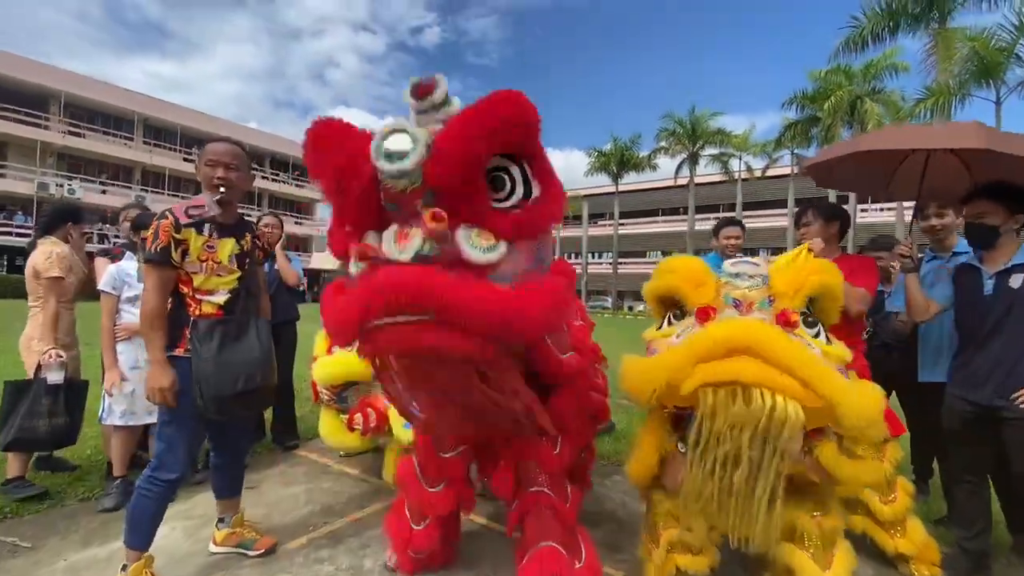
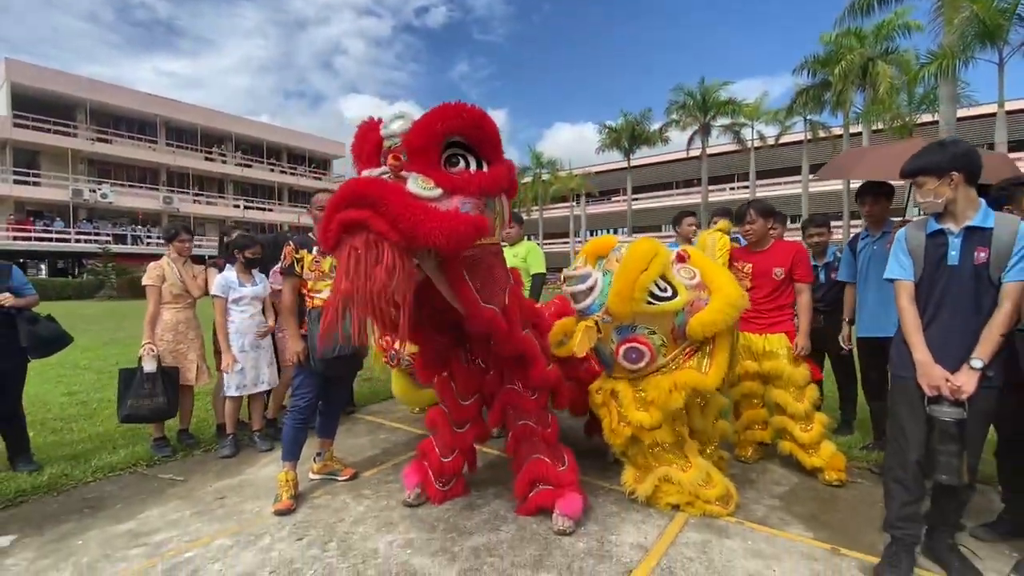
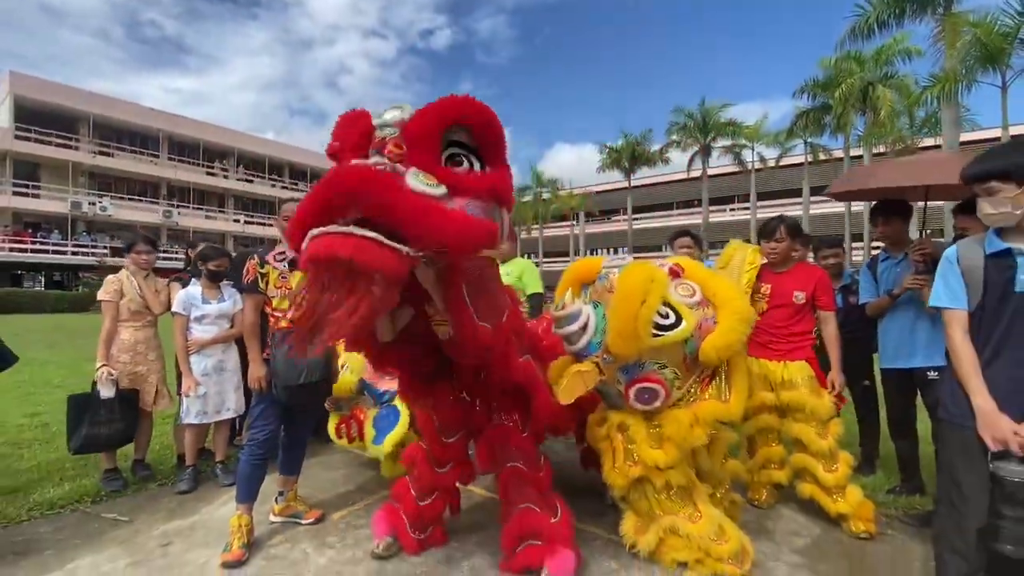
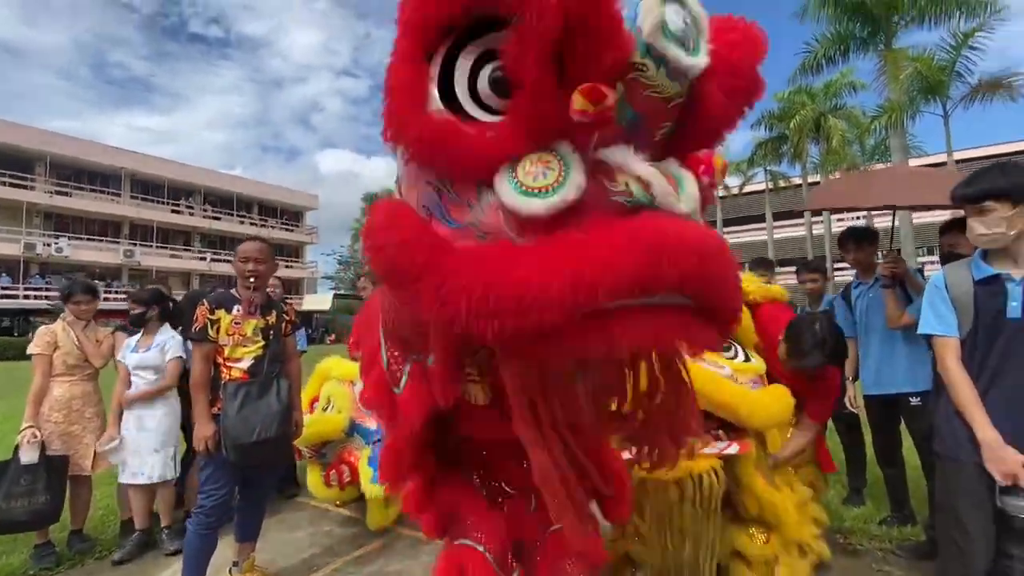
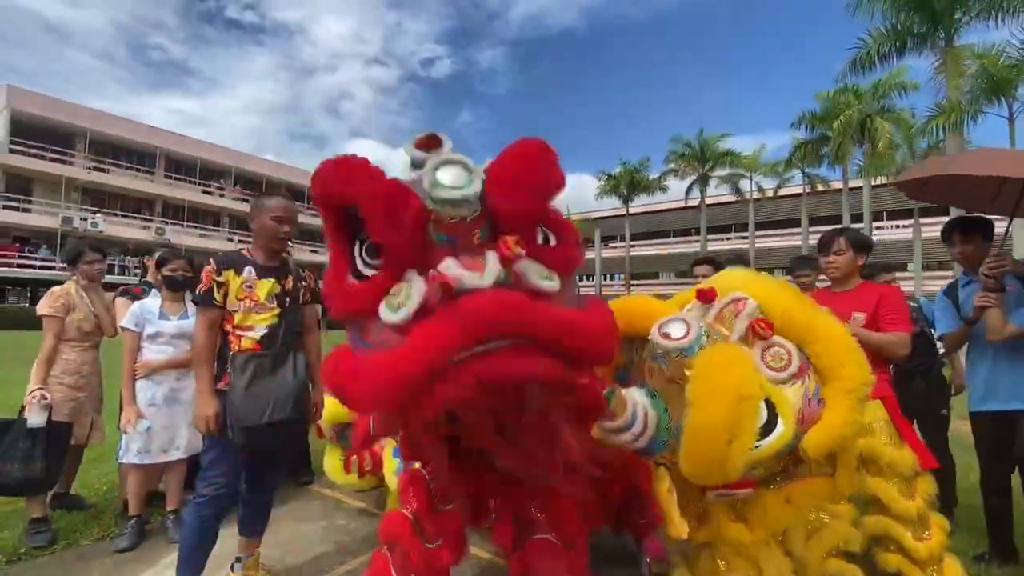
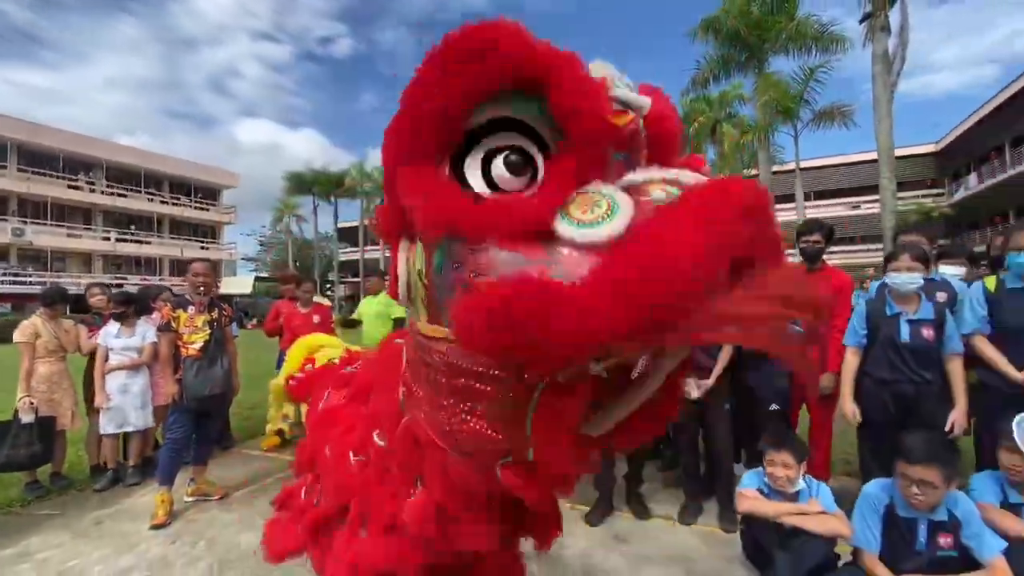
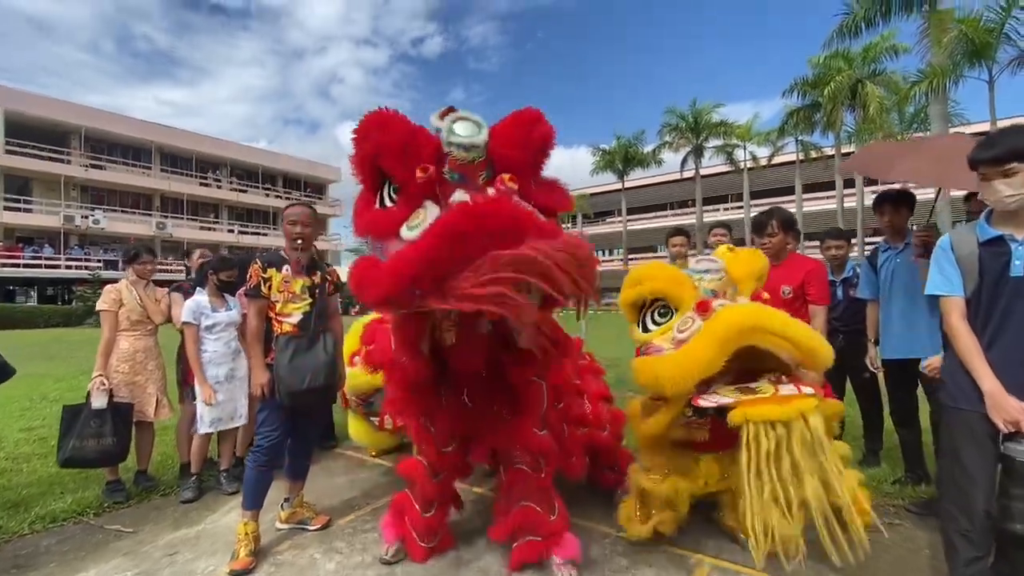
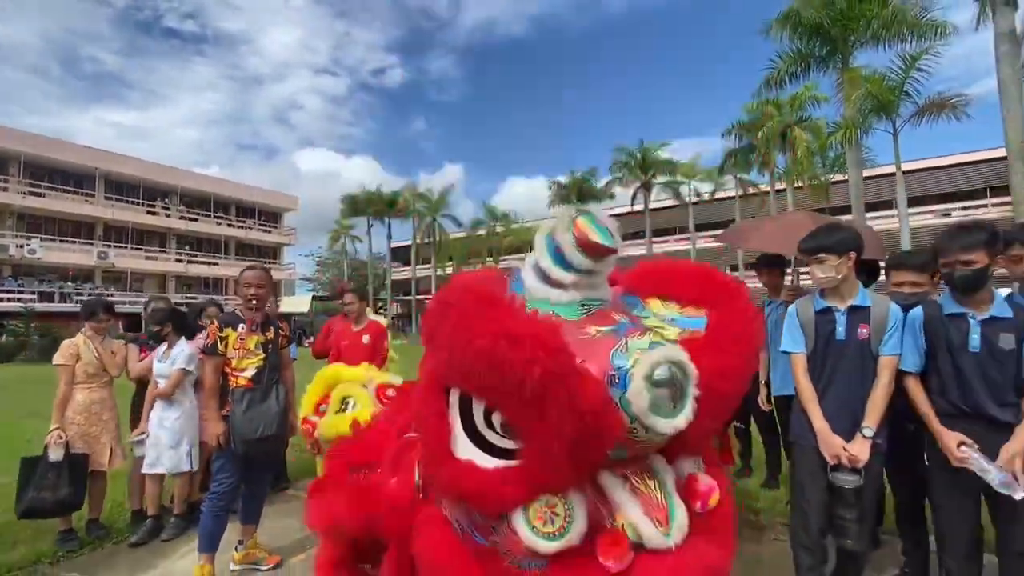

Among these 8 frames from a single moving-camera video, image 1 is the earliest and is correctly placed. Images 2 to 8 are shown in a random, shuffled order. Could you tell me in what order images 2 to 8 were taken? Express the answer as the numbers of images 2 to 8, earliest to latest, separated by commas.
5, 3, 2, 7, 4, 8, 6
